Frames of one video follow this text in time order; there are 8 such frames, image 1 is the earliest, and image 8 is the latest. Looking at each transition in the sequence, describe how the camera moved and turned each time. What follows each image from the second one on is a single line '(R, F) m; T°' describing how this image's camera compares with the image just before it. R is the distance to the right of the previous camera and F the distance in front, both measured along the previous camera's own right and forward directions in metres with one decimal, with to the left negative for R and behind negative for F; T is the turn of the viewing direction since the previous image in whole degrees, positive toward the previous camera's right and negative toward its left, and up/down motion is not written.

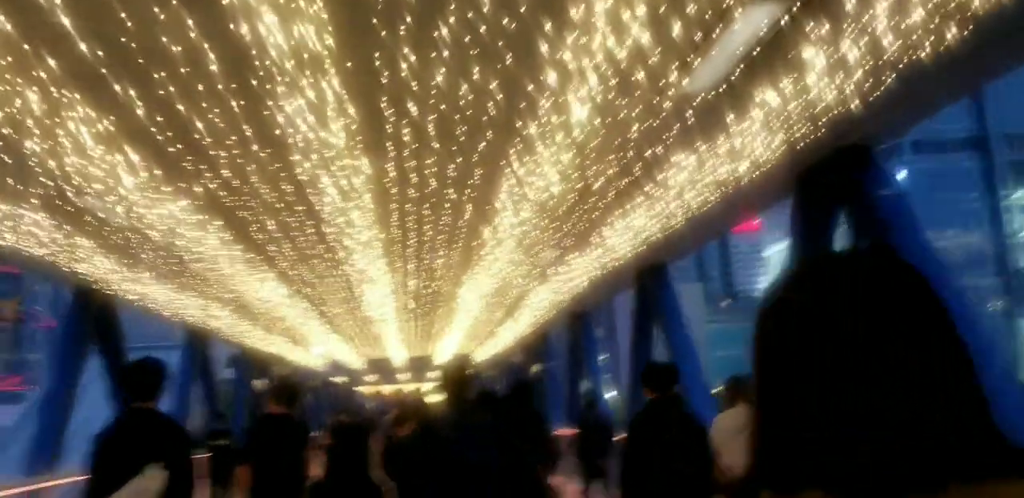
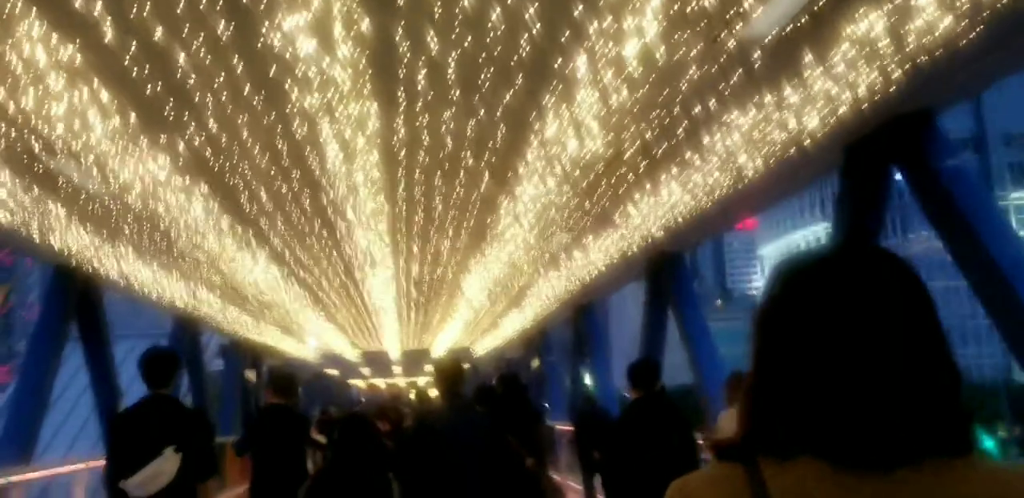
(-0.2, +0.8) m; 0°
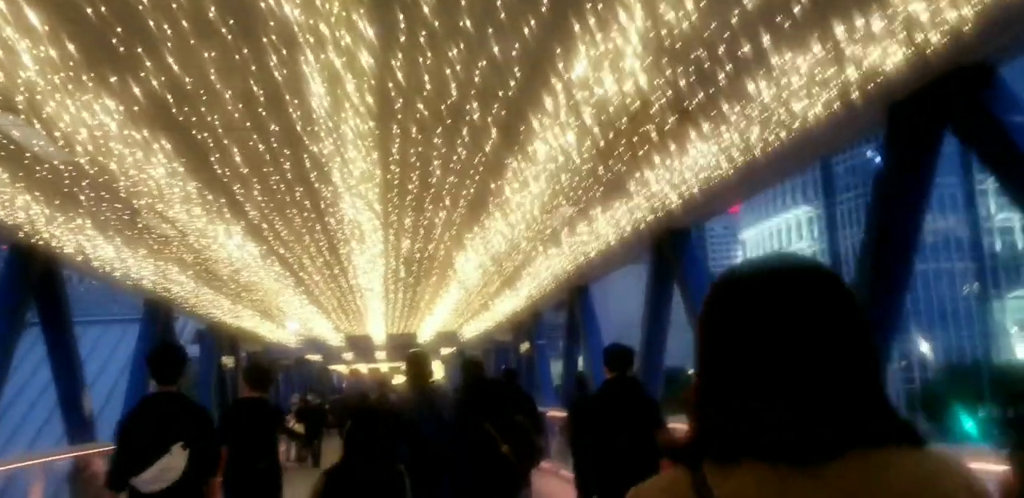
(-0.2, +0.8) m; +1°
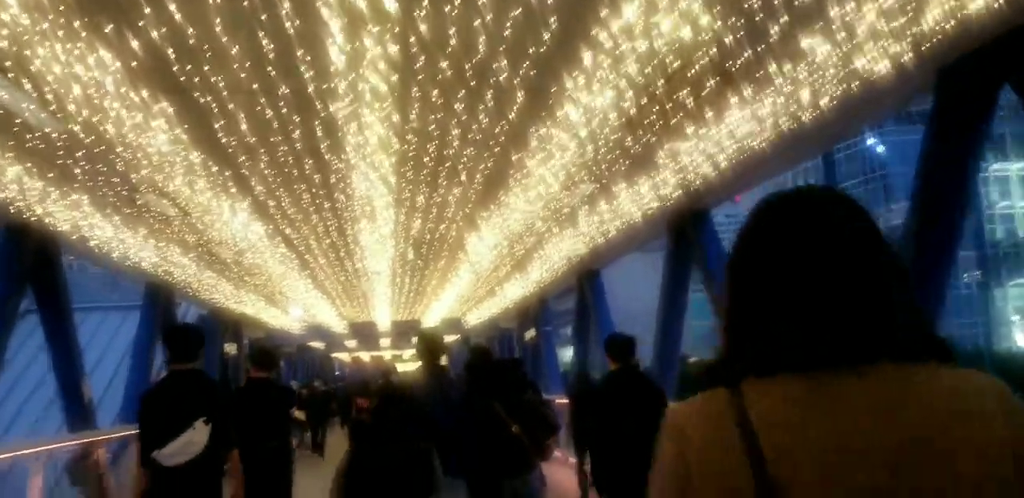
(-0.2, +0.4) m; 0°
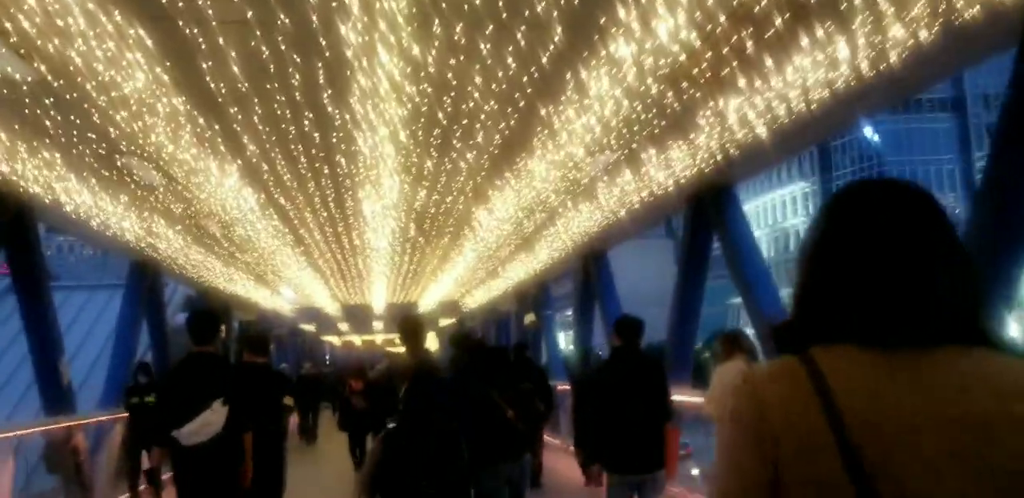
(-0.2, +0.7) m; +1°
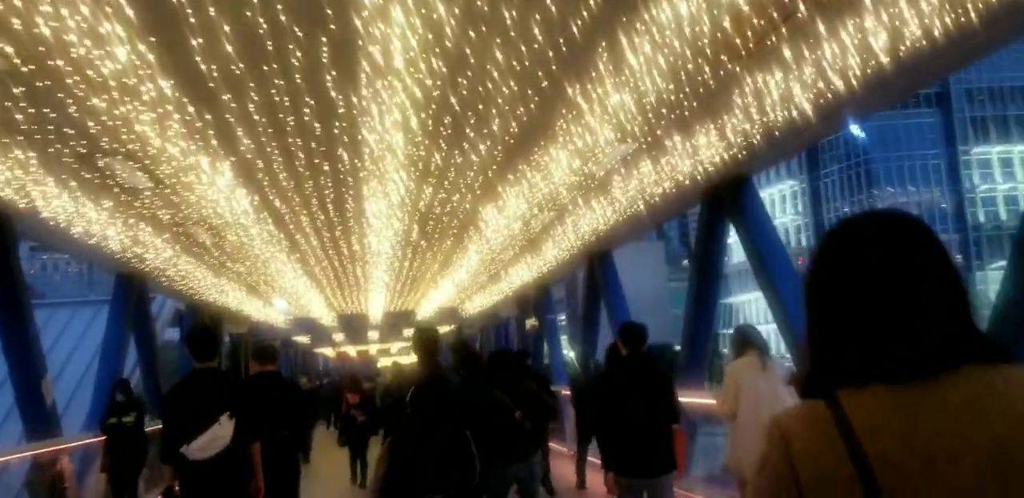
(-0.2, +0.6) m; +1°
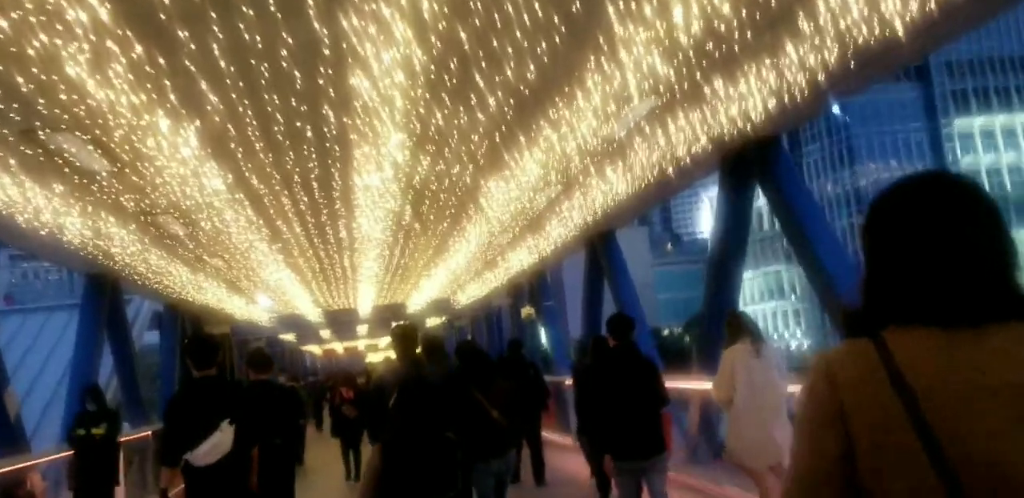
(-0.3, +1.0) m; +1°
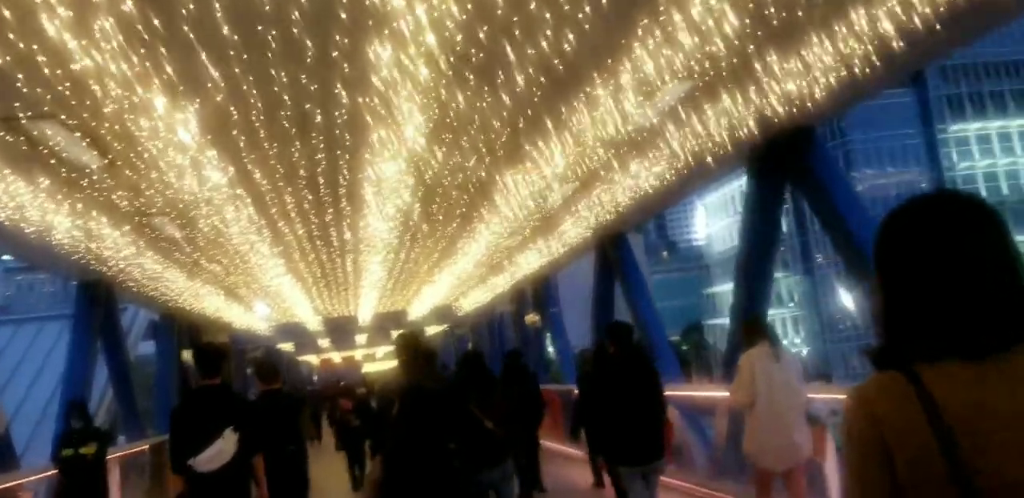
(-0.2, +0.5) m; 0°
